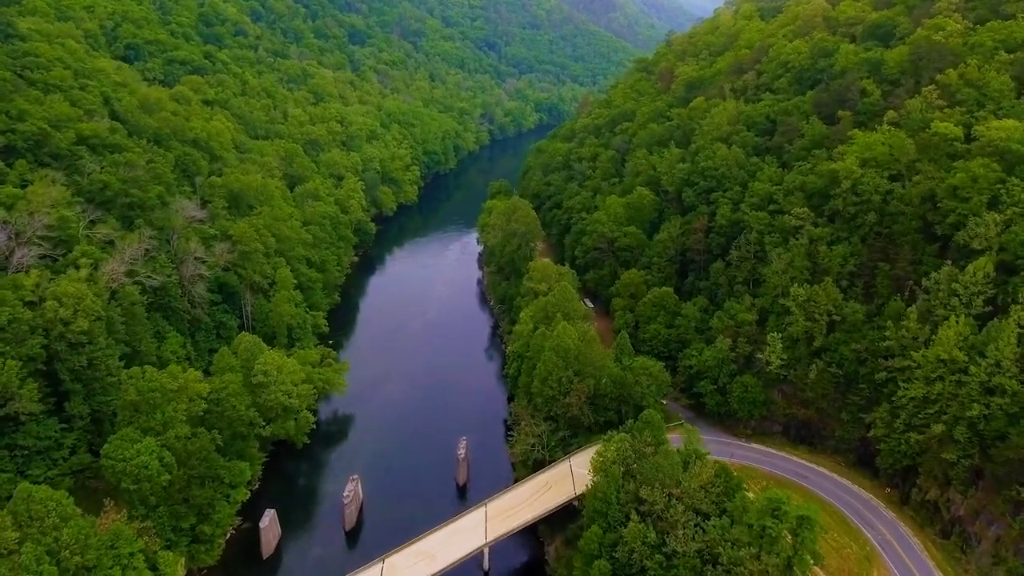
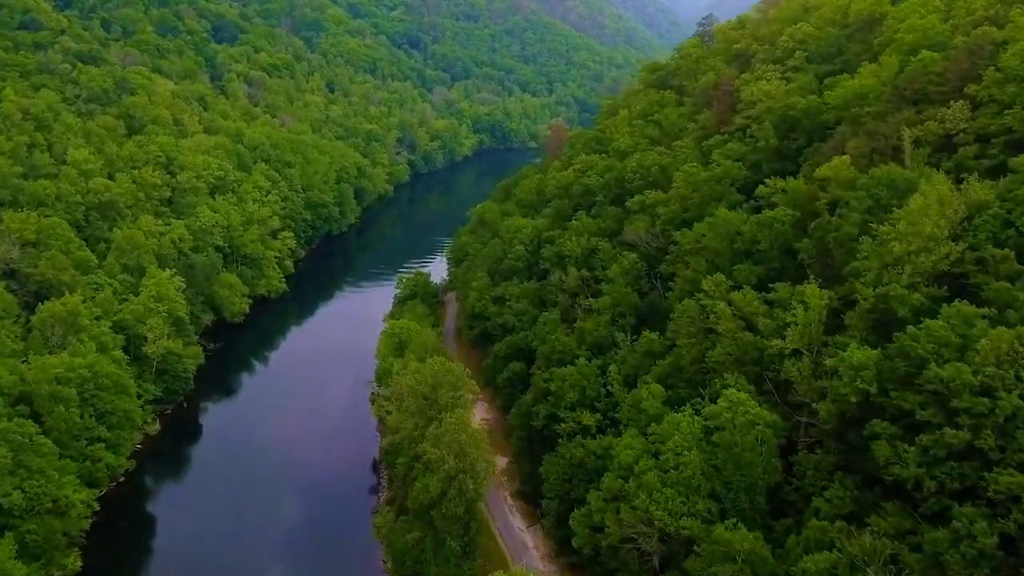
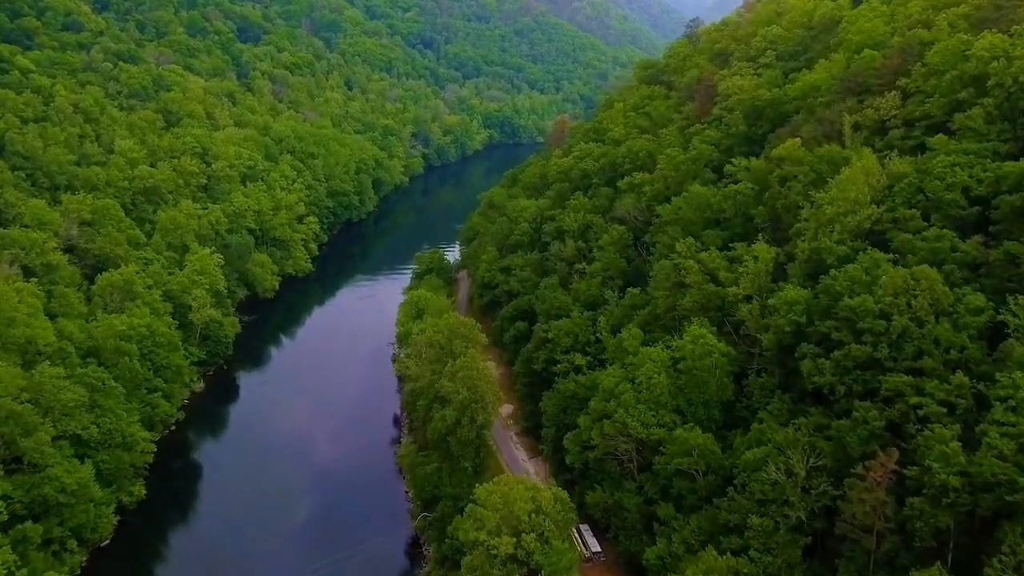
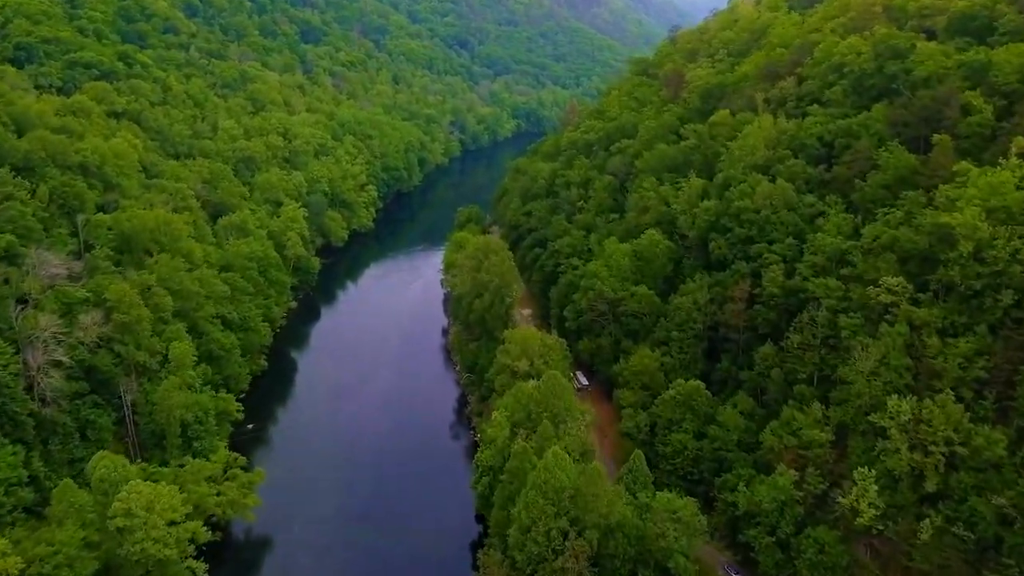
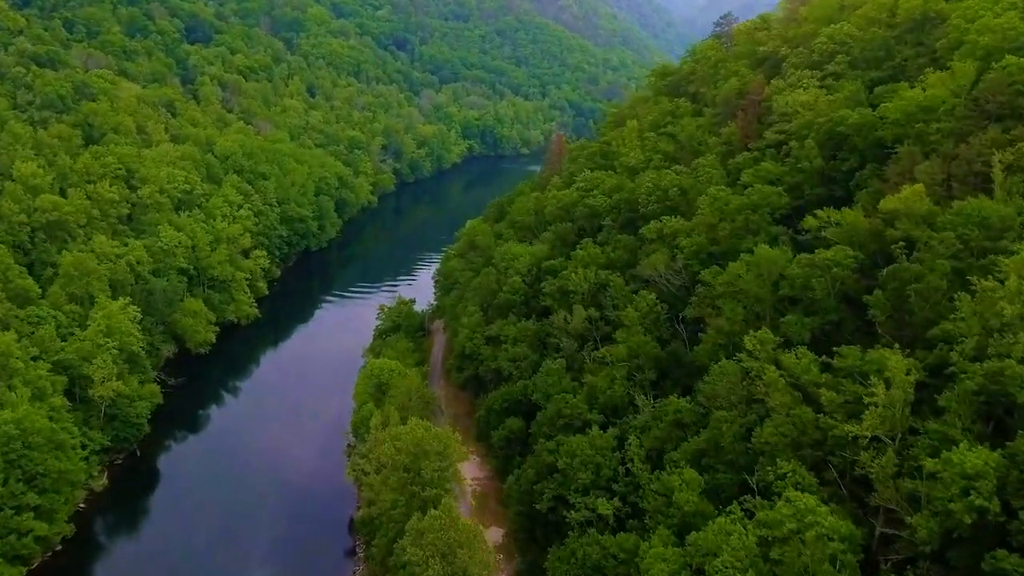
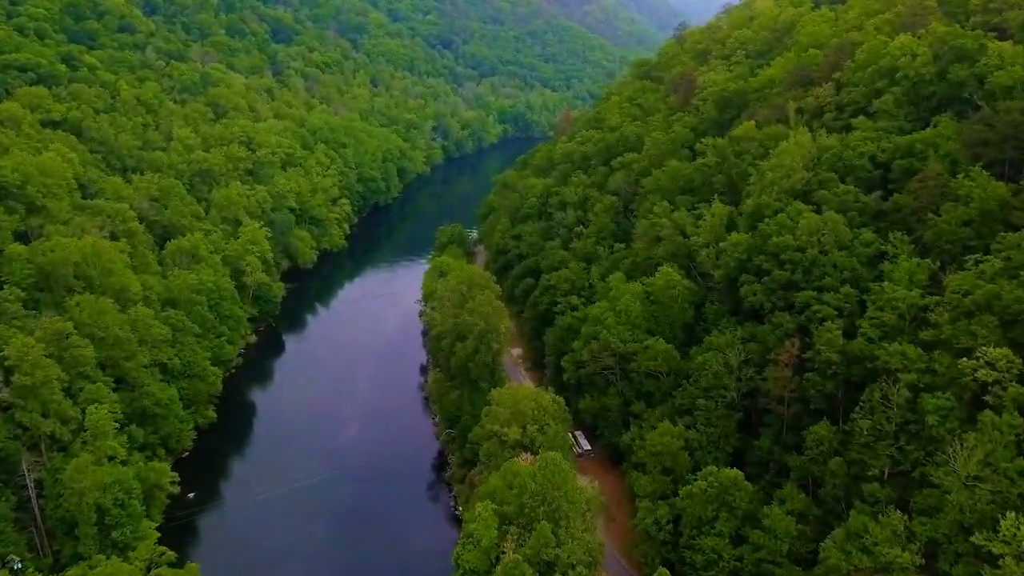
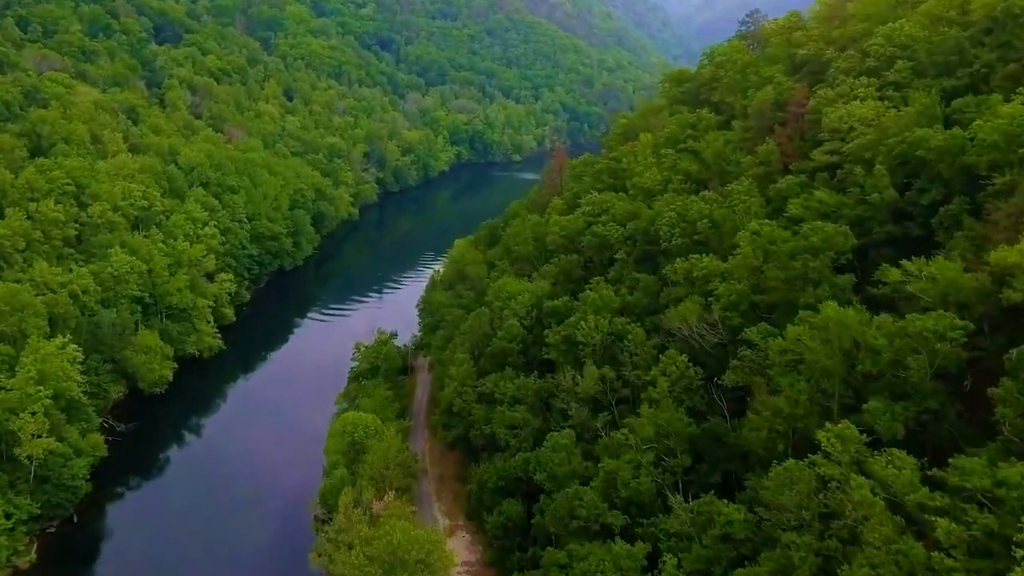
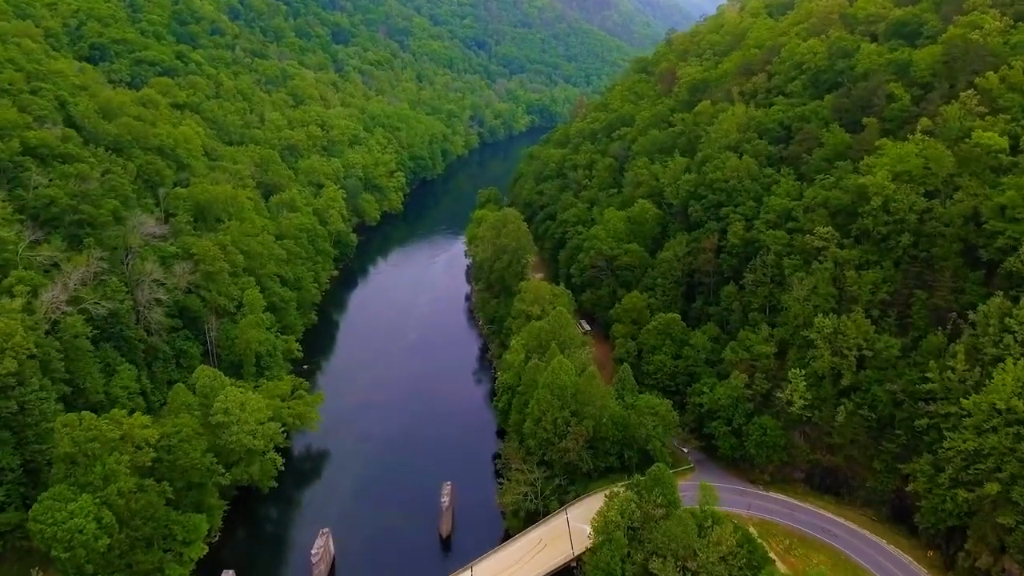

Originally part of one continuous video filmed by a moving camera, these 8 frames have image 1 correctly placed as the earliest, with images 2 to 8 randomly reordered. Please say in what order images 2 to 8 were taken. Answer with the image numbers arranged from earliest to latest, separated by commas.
8, 4, 6, 3, 2, 5, 7
